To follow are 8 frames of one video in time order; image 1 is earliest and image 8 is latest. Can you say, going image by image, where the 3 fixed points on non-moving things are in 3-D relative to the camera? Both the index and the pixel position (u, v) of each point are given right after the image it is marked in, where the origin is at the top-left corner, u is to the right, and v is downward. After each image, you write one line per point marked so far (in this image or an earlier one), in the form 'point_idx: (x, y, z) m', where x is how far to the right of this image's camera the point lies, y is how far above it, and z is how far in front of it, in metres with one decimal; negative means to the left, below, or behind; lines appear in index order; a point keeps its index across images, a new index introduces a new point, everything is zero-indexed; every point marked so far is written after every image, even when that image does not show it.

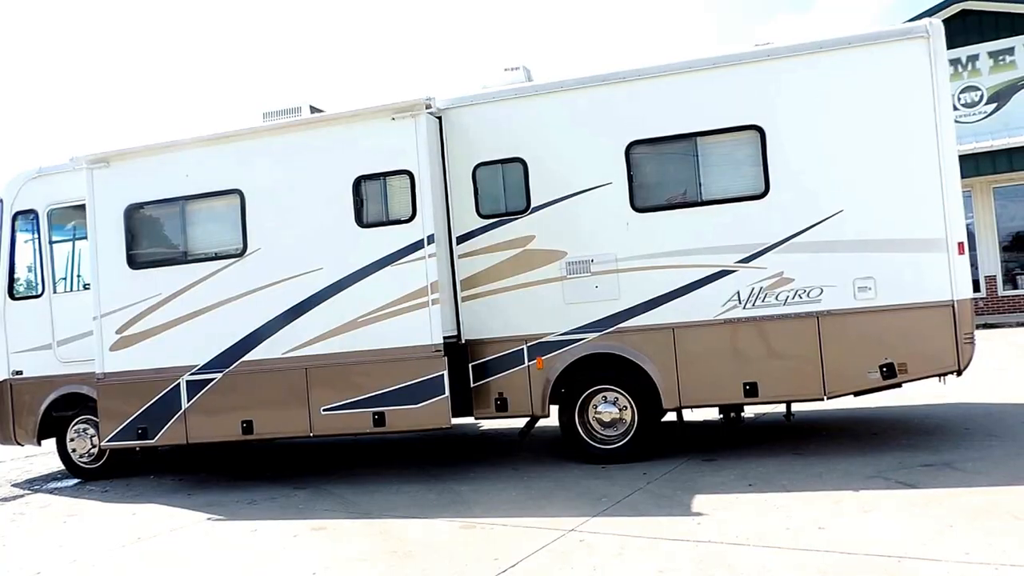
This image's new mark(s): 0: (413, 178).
0: (-0.8, +0.8, +7.3) m
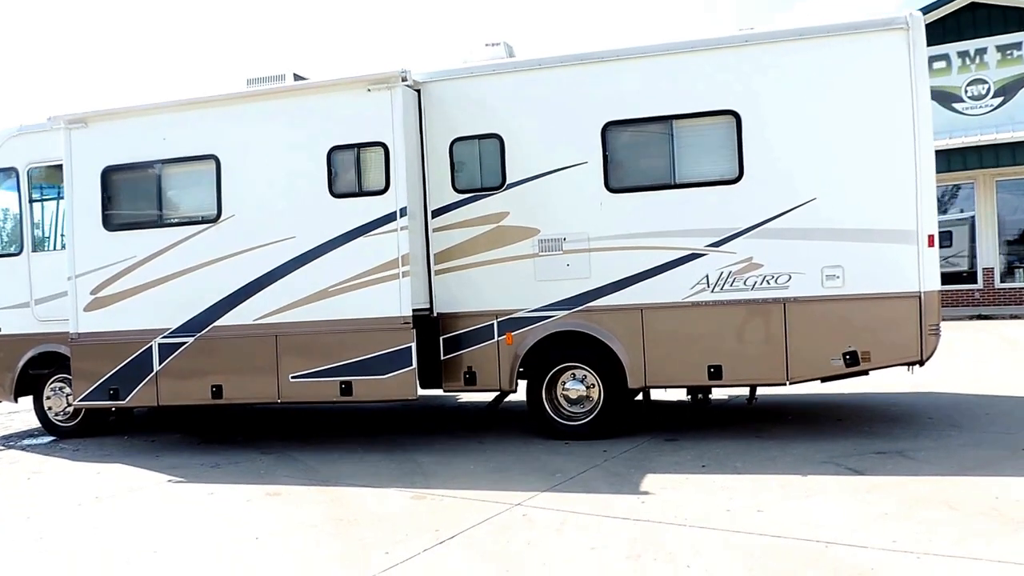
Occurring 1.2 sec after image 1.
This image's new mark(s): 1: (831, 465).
0: (-1.0, +1.0, +7.3) m
1: (+2.2, -1.2, +6.4) m
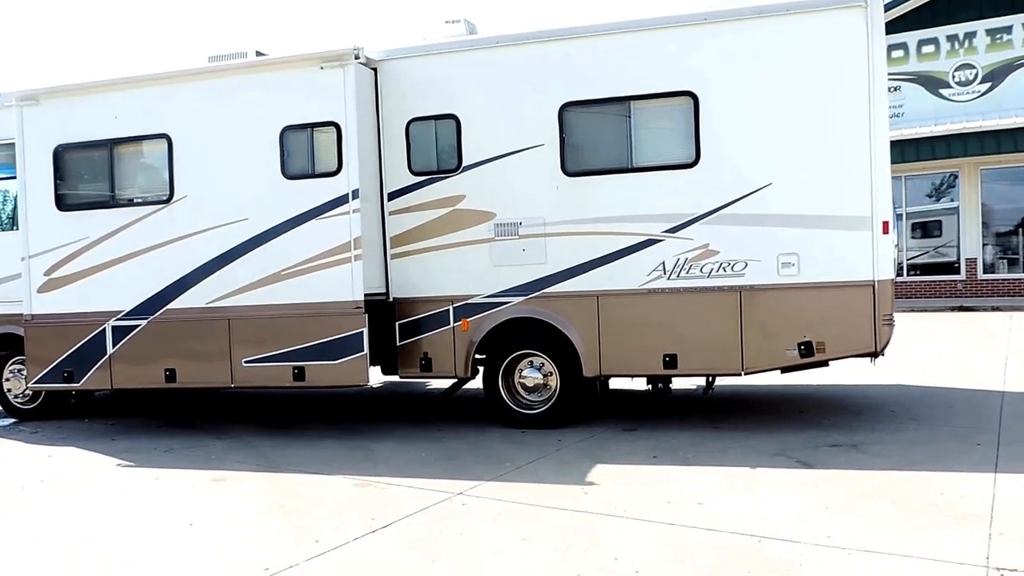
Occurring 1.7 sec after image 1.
0: (-1.3, +1.2, +7.2) m
1: (+1.8, -1.1, +6.3) m
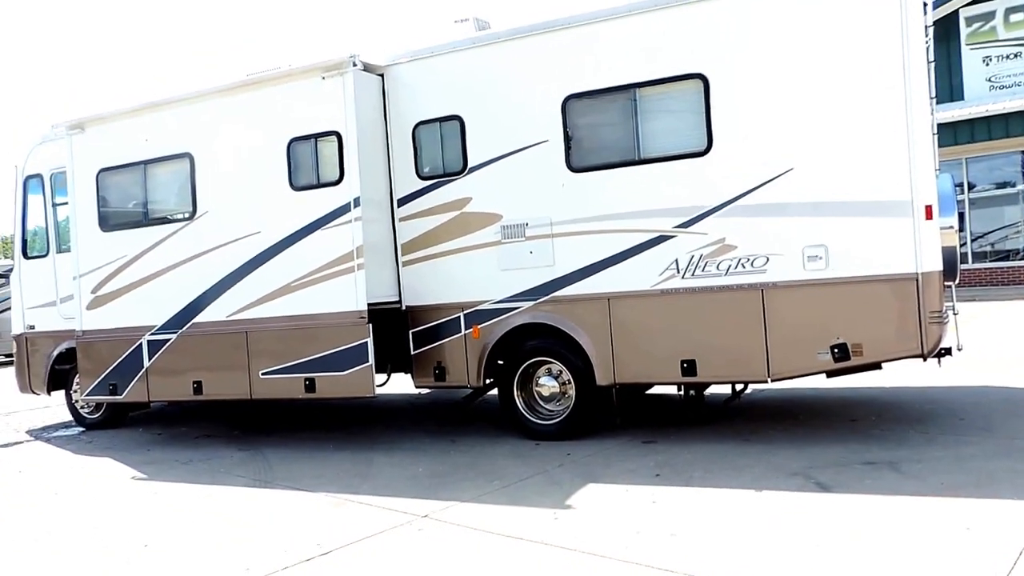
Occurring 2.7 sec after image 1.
0: (-1.3, +1.1, +7.0) m
1: (+1.7, -1.1, +5.6) m
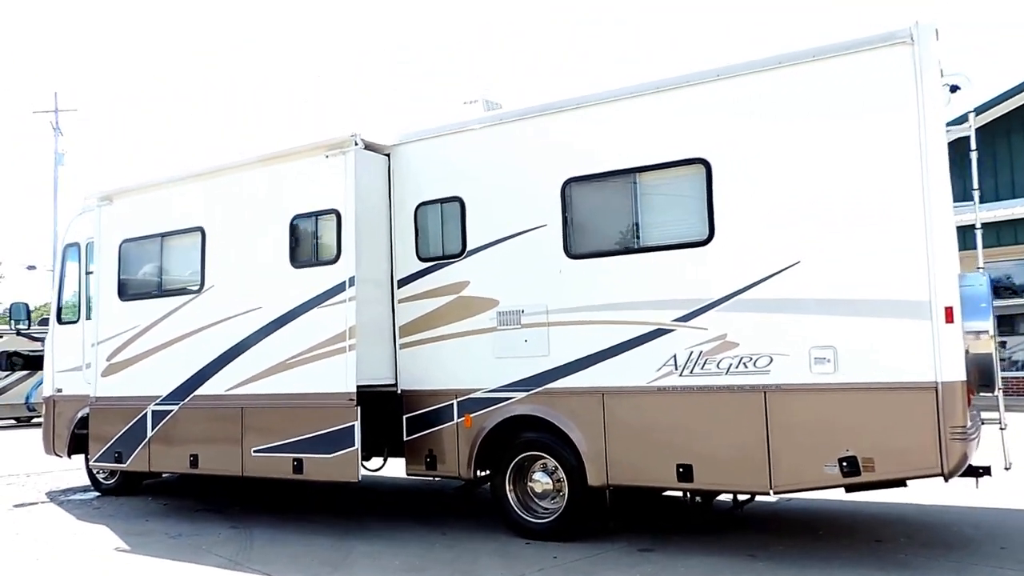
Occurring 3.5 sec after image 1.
0: (-1.2, +0.5, +6.9) m
1: (+1.4, -1.6, +5.0) m
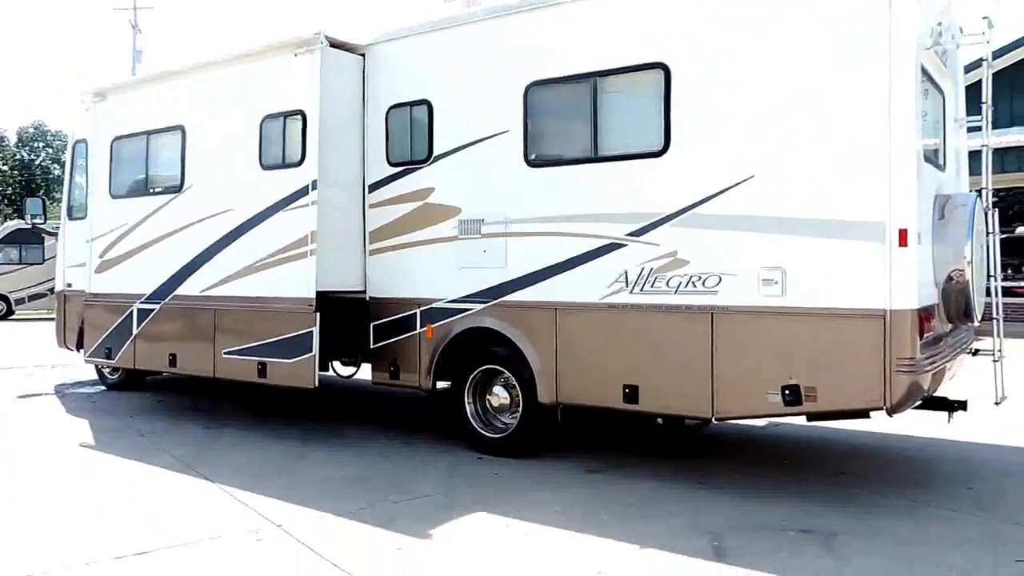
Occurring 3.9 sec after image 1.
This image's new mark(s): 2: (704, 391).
0: (-1.5, +1.2, +6.7) m
1: (+1.0, -1.2, +4.8) m
2: (+1.1, -0.6, +5.4) m
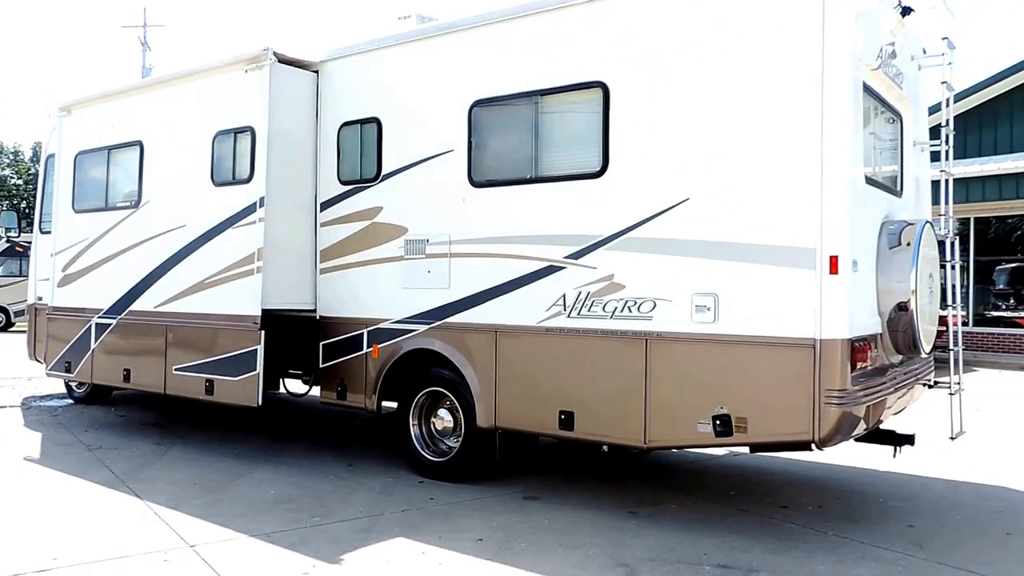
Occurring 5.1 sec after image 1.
0: (-1.8, +1.1, +6.7) m
1: (+0.6, -1.4, +4.6) m
2: (+0.7, -0.7, +5.3) m
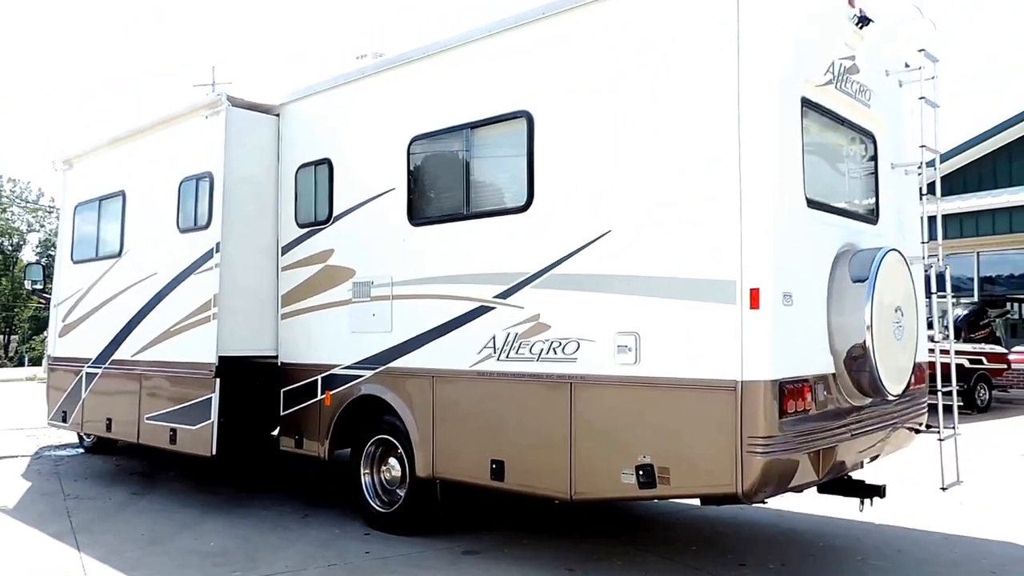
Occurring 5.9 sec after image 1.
0: (-2.1, +0.7, +6.6) m
1: (+0.1, -1.5, +4.2) m
2: (+0.3, -0.9, +4.9) m
